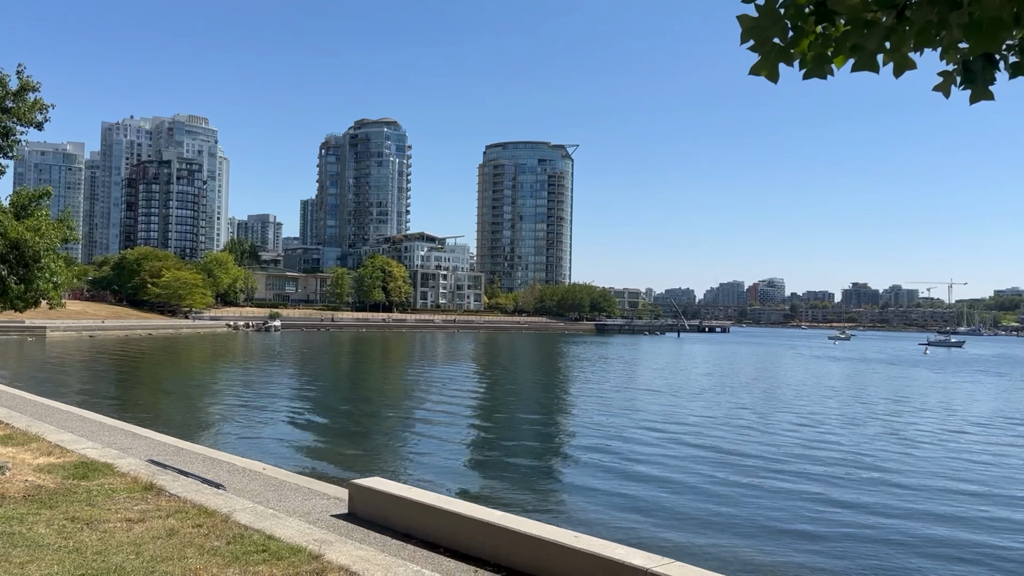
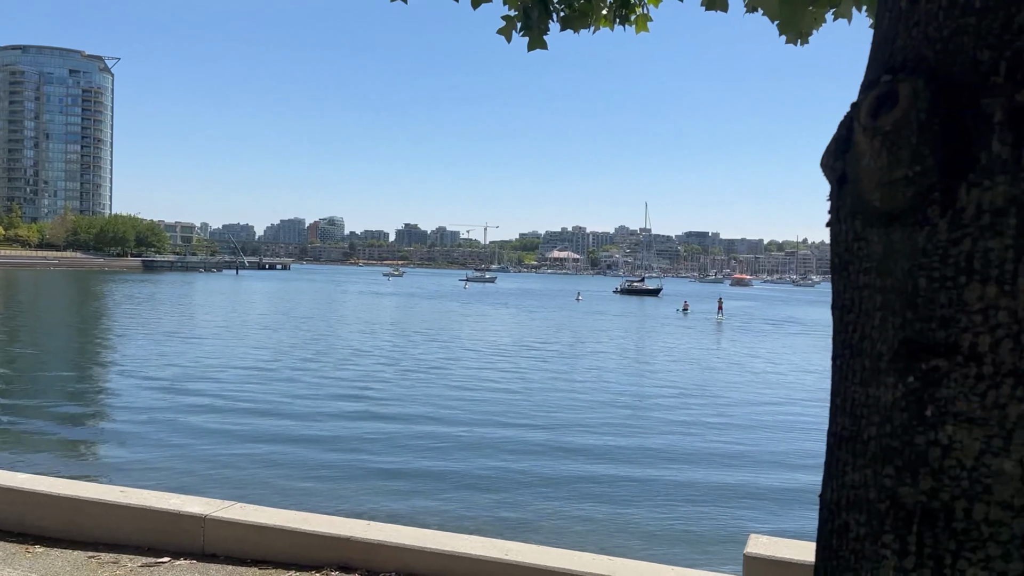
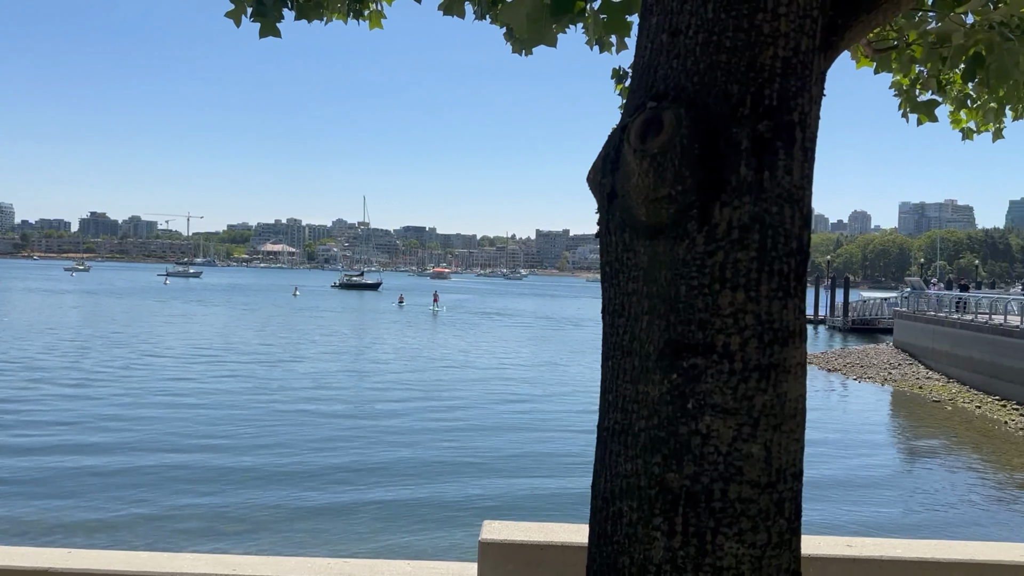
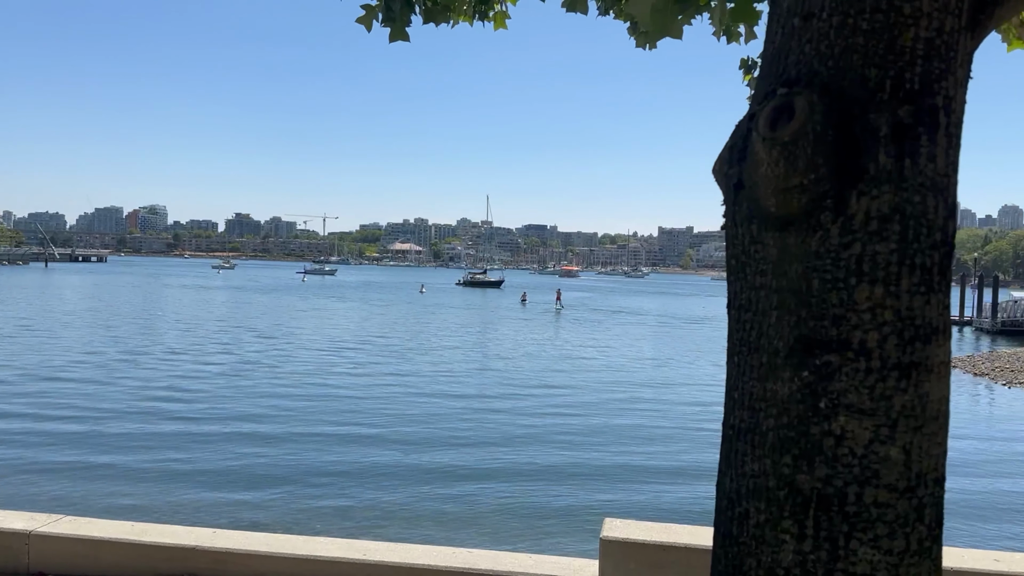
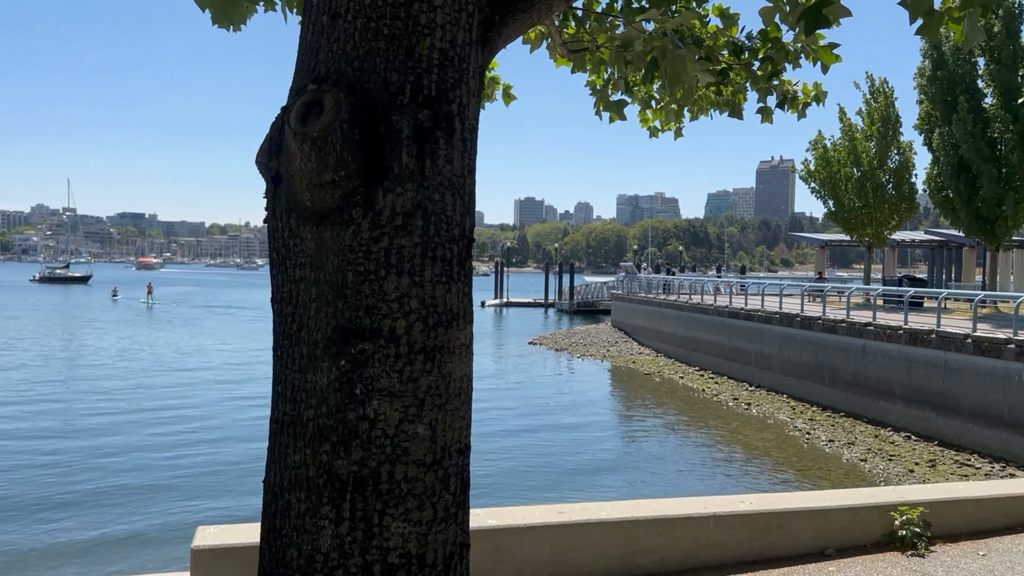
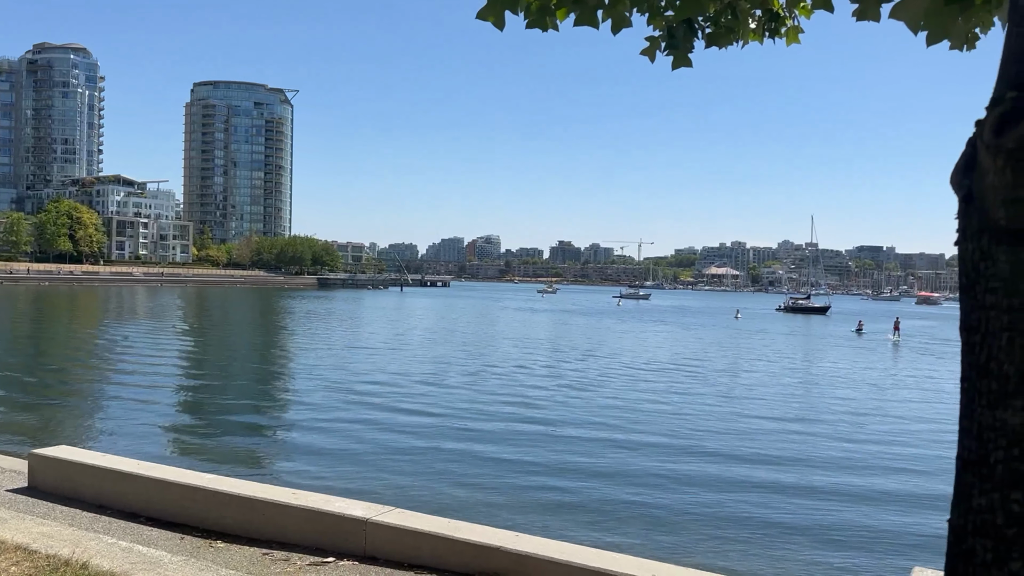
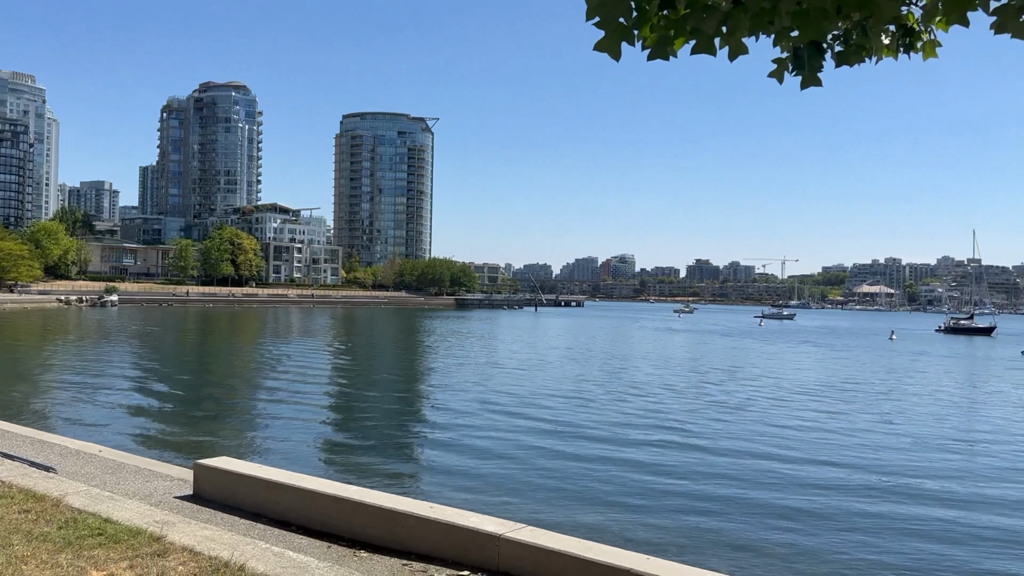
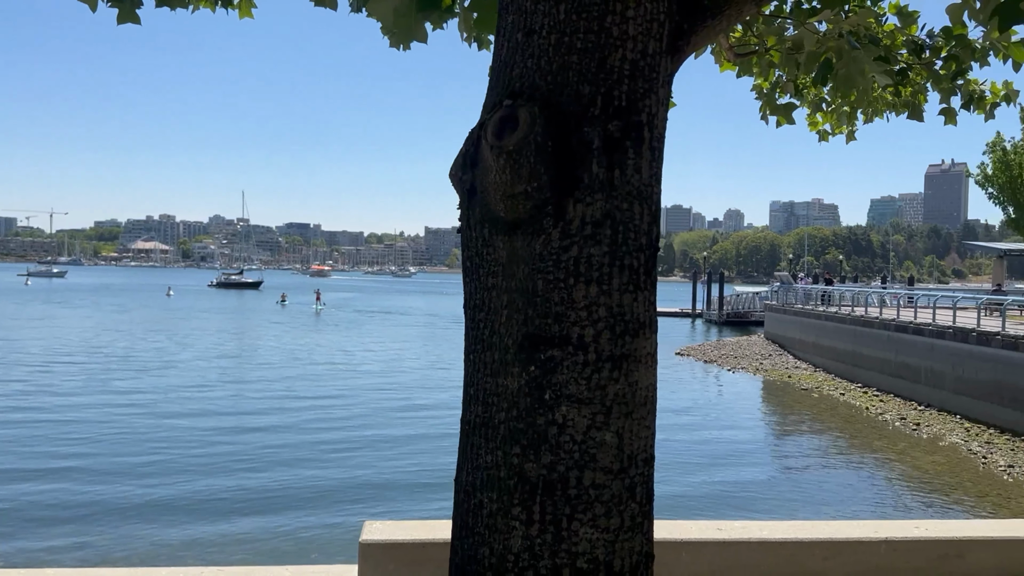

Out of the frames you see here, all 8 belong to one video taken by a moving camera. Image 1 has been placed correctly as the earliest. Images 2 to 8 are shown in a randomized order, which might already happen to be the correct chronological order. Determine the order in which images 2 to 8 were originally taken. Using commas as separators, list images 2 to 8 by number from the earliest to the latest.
7, 6, 2, 4, 3, 8, 5
